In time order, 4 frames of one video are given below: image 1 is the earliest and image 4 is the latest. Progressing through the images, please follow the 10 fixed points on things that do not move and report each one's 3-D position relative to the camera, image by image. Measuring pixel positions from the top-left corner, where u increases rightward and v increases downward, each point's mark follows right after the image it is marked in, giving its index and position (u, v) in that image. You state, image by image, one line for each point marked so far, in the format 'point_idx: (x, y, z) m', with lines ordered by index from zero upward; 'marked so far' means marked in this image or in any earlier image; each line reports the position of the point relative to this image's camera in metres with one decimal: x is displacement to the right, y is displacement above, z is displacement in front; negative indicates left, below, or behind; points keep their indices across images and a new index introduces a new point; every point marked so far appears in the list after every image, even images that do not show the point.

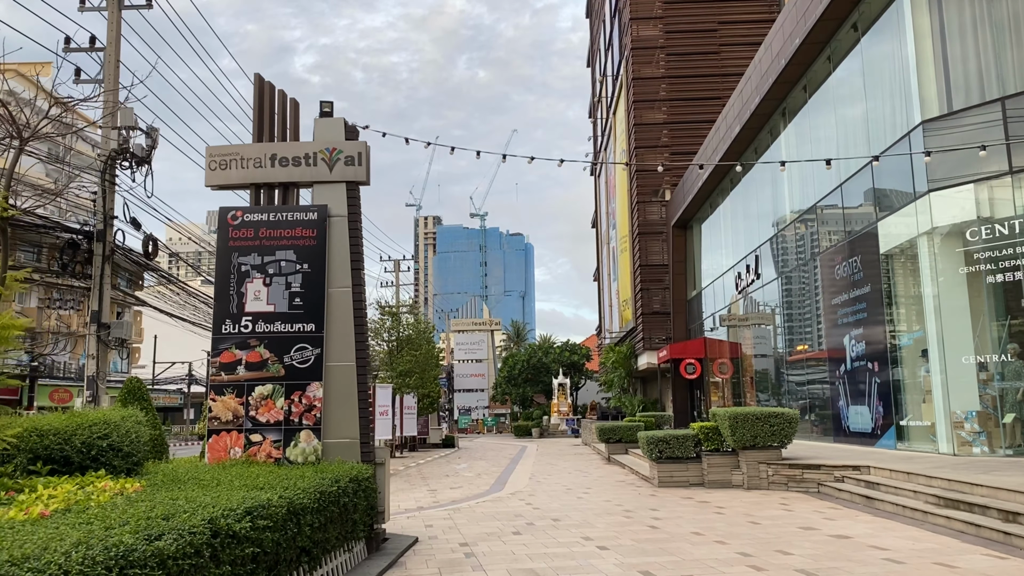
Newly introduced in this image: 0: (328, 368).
0: (-1.6, -0.7, +7.0) m
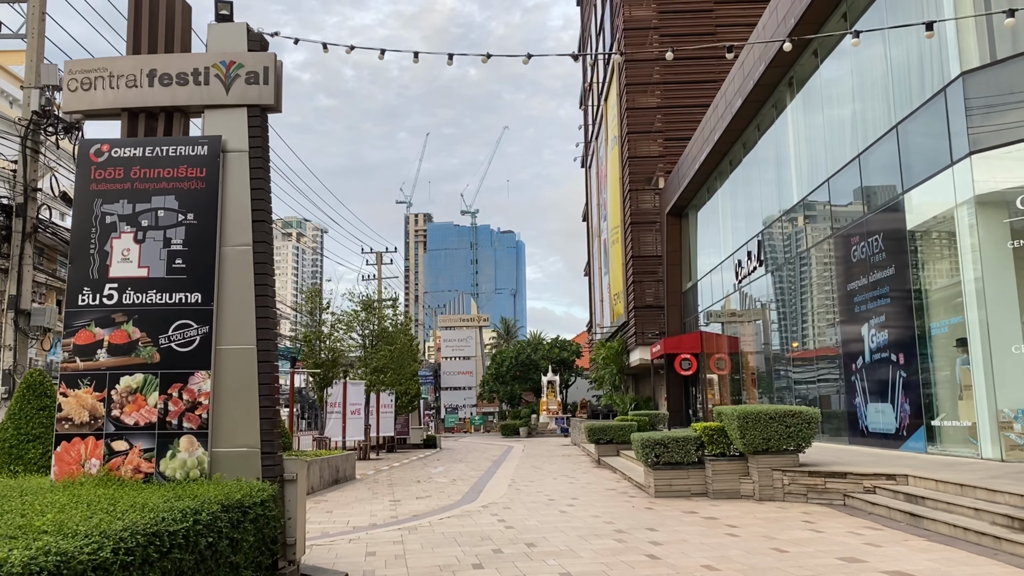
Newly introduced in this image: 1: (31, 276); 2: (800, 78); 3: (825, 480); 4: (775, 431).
0: (-1.9, -0.4, +5.2) m
1: (-7.6, +0.2, +12.9) m
2: (+6.3, +4.5, +17.7) m
3: (+3.7, -2.3, +9.6) m
4: (+3.3, -1.8, +10.1) m
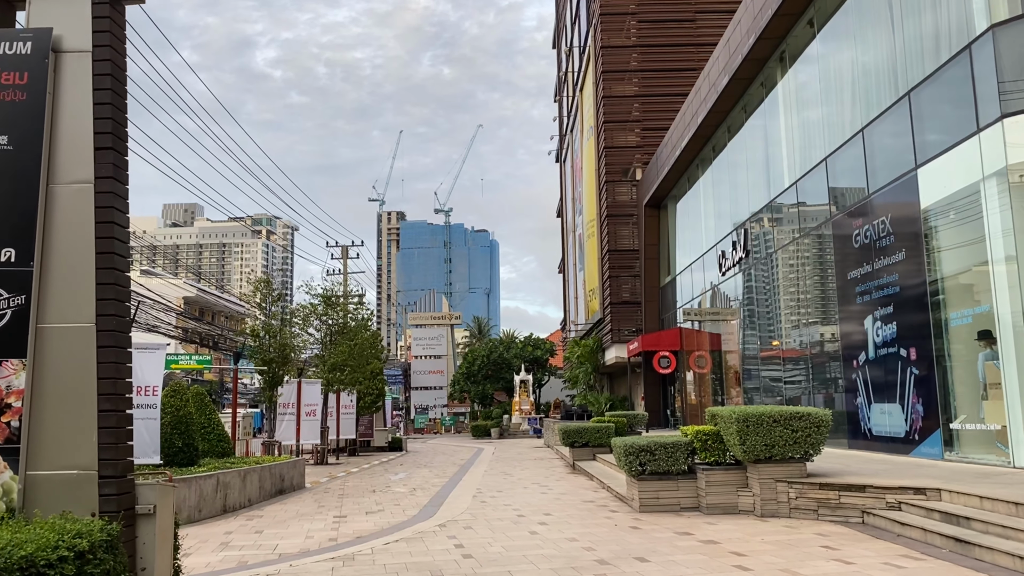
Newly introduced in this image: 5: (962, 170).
0: (-2.1, -0.2, +3.7) m
1: (-8.1, +0.4, +11.1) m
2: (+5.6, +4.7, +16.4) m
3: (+3.3, -2.1, +8.2) m
4: (+2.9, -1.6, +8.7) m
5: (+5.7, +1.5, +10.2) m
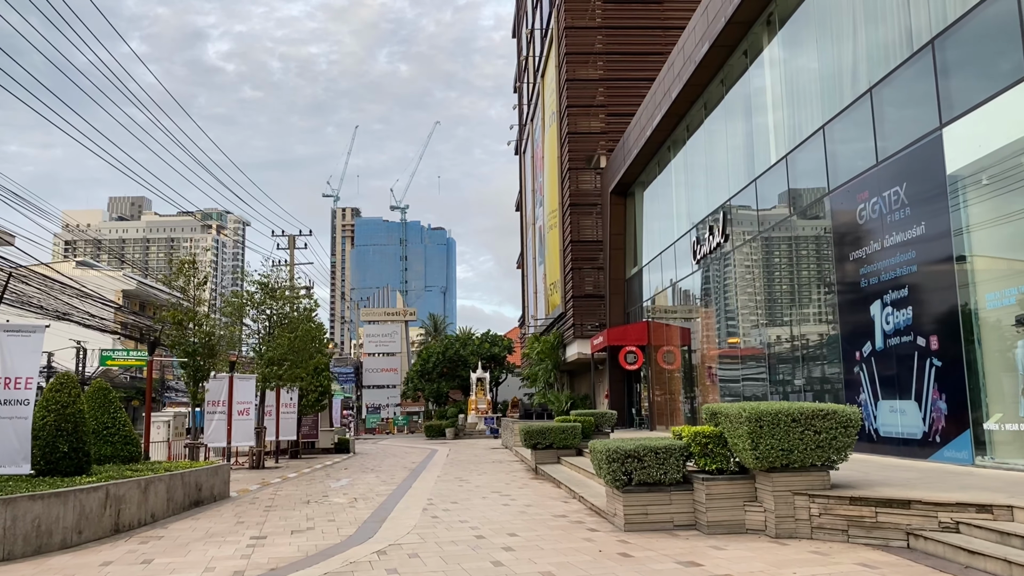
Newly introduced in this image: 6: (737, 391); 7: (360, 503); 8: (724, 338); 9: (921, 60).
0: (-2.2, +0.1, +1.8) m
1: (-8.6, +0.8, +8.9) m
2: (+4.9, +5.0, +14.9) m
3: (+3.0, -1.8, +6.6) m
4: (+2.5, -1.3, +7.1) m
5: (+5.2, +1.7, +8.8) m
6: (+4.8, -1.8, +15.0) m
7: (-2.2, -3.1, +11.6) m
8: (+4.7, -0.9, +16.3) m
9: (+5.2, +2.9, +10.4) m
